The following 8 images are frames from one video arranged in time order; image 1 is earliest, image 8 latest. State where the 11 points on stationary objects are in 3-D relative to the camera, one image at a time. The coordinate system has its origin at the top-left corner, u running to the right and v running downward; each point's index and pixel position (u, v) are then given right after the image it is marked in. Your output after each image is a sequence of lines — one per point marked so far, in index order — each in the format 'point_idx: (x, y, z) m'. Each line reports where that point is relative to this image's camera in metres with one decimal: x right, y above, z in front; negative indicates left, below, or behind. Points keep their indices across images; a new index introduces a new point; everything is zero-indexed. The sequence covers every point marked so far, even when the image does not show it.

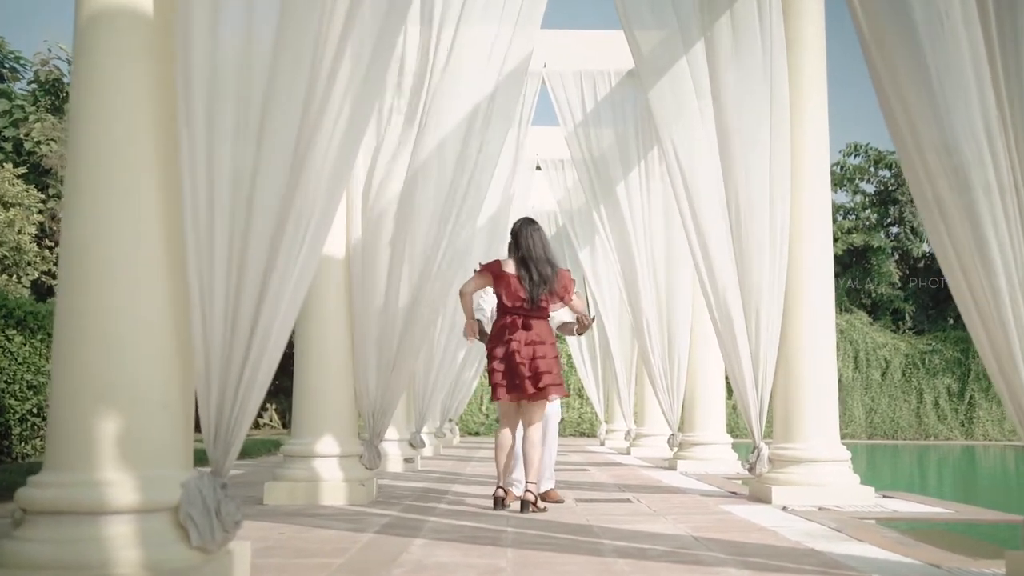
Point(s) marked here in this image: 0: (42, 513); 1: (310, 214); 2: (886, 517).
0: (-1.3, -0.6, +2.7) m
1: (-0.6, +0.2, +2.9) m
2: (+2.1, -1.3, +5.4) m
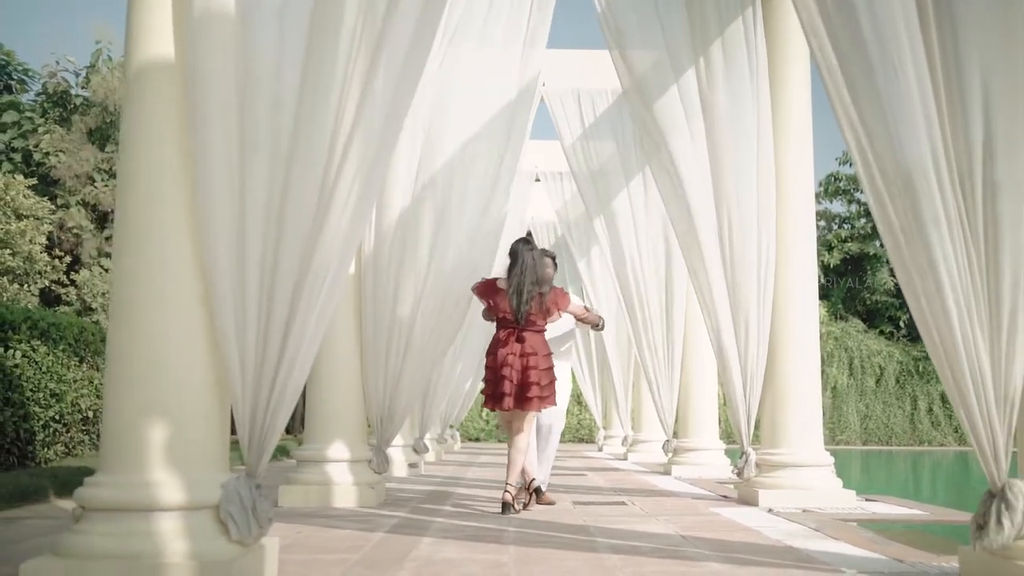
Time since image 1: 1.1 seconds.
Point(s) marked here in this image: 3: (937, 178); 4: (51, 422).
0: (-1.3, -0.7, +3.1) m
1: (-0.6, +0.2, +3.2) m
2: (+2.1, -1.4, +5.8) m
3: (+1.4, +0.4, +3.3) m
4: (-3.9, -1.1, +8.0) m
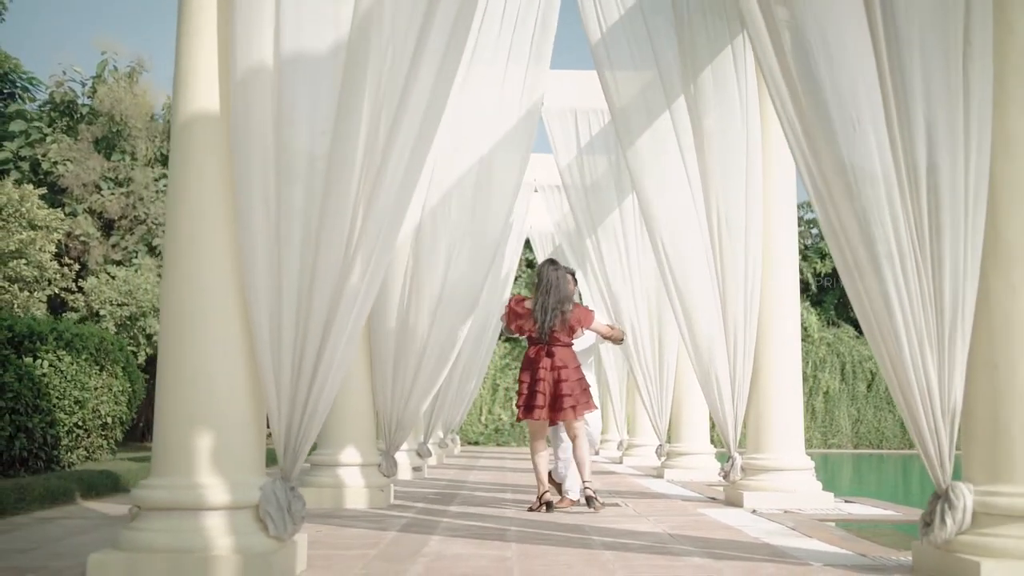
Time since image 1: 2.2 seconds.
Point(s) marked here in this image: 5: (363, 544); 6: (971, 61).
0: (-1.3, -0.8, +3.5) m
1: (-0.6, +0.1, +3.7) m
2: (+2.2, -1.5, +6.2) m
3: (+1.4, +0.3, +3.7) m
4: (-3.9, -1.2, +8.4) m
5: (-0.7, -1.3, +4.7) m
6: (+1.8, +0.9, +3.7) m
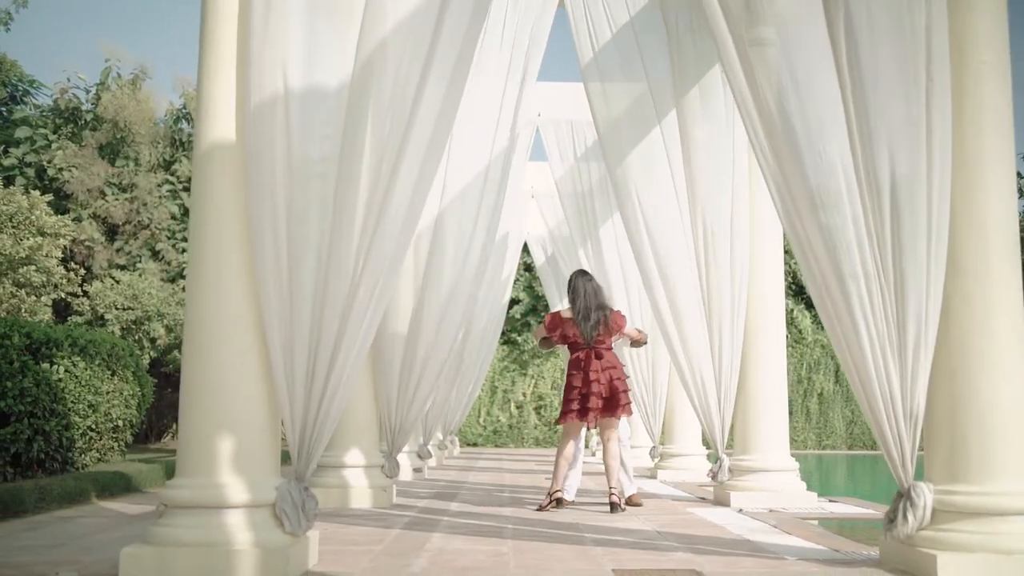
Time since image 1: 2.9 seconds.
0: (-1.3, -0.9, +3.8) m
1: (-0.6, 0.0, +4.0) m
2: (+2.1, -1.6, +6.5) m
3: (+1.4, +0.2, +4.0) m
4: (-3.9, -1.3, +8.7) m
5: (-0.7, -1.3, +5.0) m
6: (+1.8, +0.8, +4.0) m
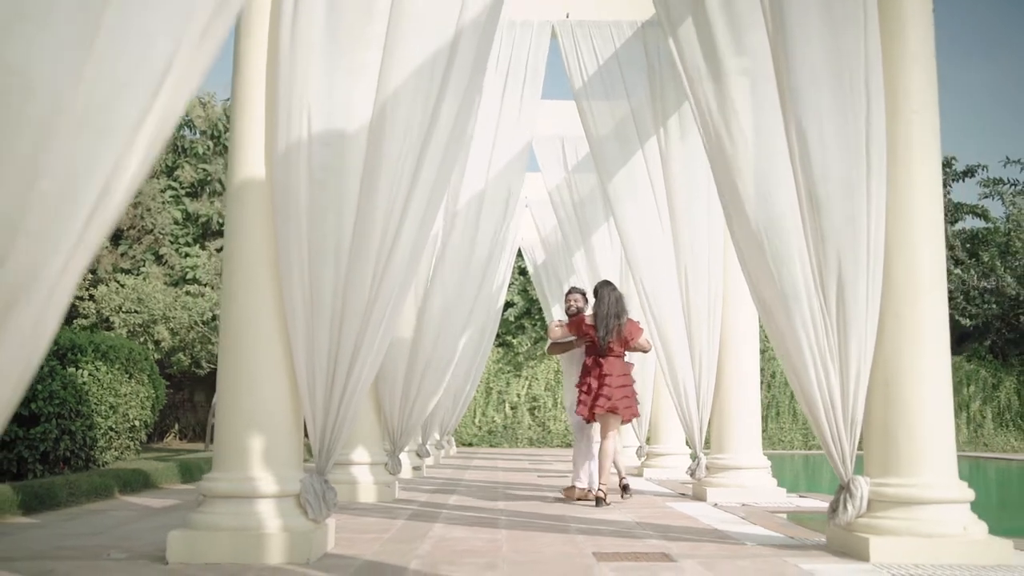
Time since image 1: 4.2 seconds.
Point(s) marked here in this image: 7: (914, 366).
0: (-1.4, -1.0, +4.4) m
1: (-0.6, -0.1, +4.6) m
2: (+2.1, -1.7, +7.1) m
3: (+1.4, +0.1, +4.6) m
4: (-3.9, -1.4, +9.3) m
5: (-0.8, -1.4, +5.6) m
6: (+1.7, +0.7, +4.6) m
7: (+1.9, -0.4, +4.5) m
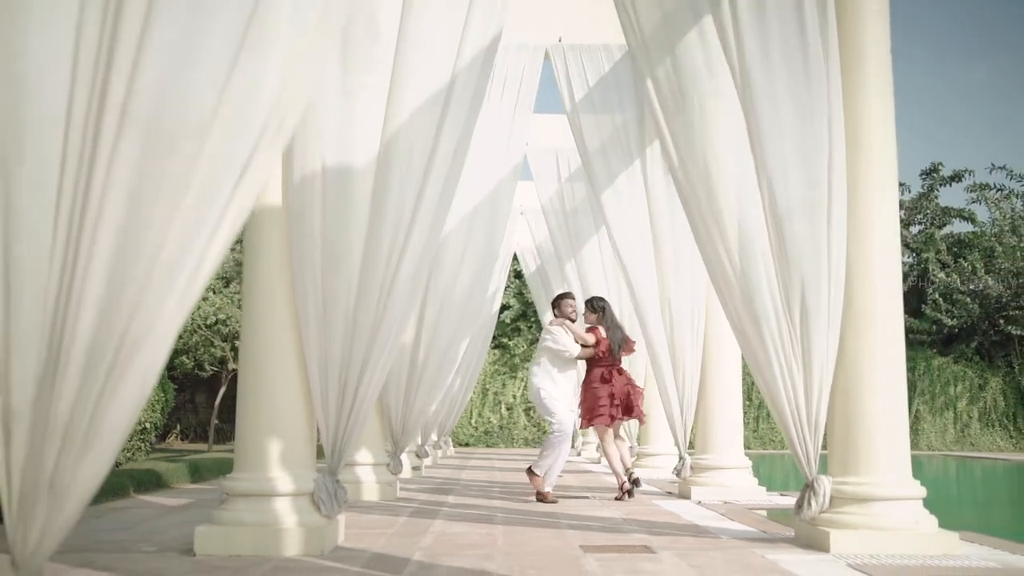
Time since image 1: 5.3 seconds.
0: (-1.4, -1.1, +4.9) m
1: (-0.6, -0.2, +5.0) m
2: (+2.0, -1.7, +7.6) m
3: (+1.4, 0.0, +5.1) m
4: (-4.0, -1.5, +9.7) m
5: (-0.8, -1.5, +6.0) m
6: (+1.7, +0.6, +5.1) m
7: (+1.9, -0.5, +5.0) m
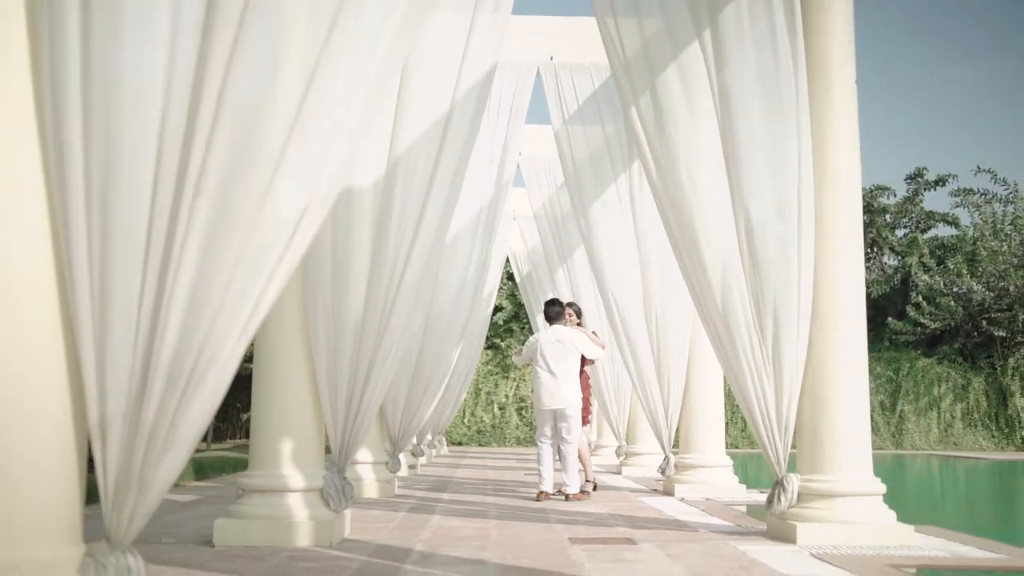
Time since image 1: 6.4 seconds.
0: (-1.4, -1.1, +5.3) m
1: (-0.7, -0.2, +5.4) m
2: (+2.0, -1.8, +8.0) m
3: (+1.3, 0.0, +5.5) m
4: (-4.1, -1.5, +10.1) m
5: (-0.9, -1.6, +6.5) m
6: (+1.7, +0.6, +5.5) m
7: (+1.8, -0.5, +5.4) m
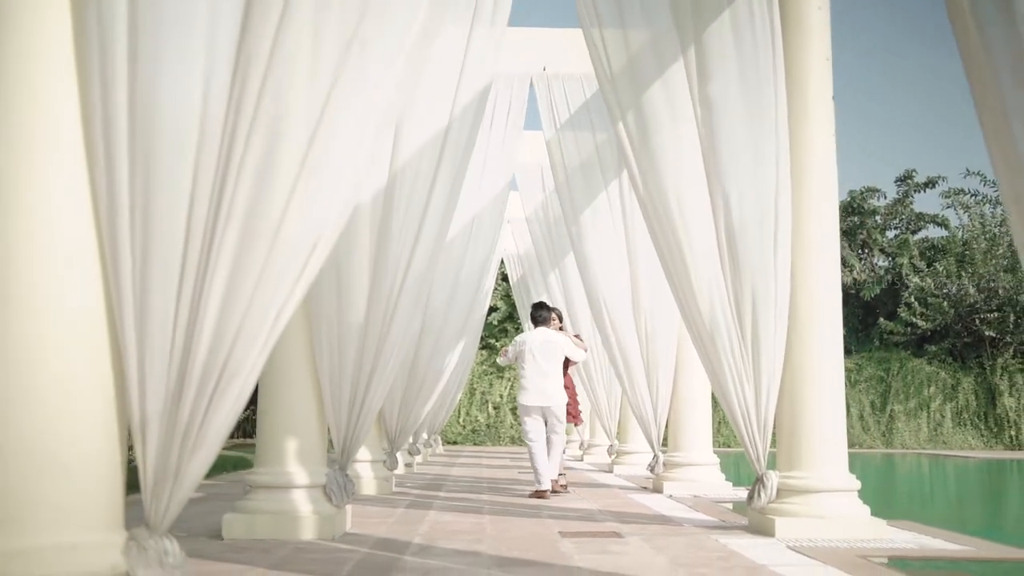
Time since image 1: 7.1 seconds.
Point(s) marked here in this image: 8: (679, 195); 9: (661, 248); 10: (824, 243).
0: (-1.5, -1.2, +5.6) m
1: (-0.7, -0.3, +5.7) m
2: (+1.9, -1.9, +8.3) m
3: (+1.3, -0.1, +5.8) m
4: (-4.1, -1.6, +10.4) m
5: (-0.9, -1.6, +6.7) m
6: (+1.6, +0.5, +5.8) m
7: (+1.8, -0.6, +5.7) m
8: (+1.0, +0.6, +6.0) m
9: (+0.9, +0.3, +5.9) m
10: (+1.9, +0.3, +5.9) m
